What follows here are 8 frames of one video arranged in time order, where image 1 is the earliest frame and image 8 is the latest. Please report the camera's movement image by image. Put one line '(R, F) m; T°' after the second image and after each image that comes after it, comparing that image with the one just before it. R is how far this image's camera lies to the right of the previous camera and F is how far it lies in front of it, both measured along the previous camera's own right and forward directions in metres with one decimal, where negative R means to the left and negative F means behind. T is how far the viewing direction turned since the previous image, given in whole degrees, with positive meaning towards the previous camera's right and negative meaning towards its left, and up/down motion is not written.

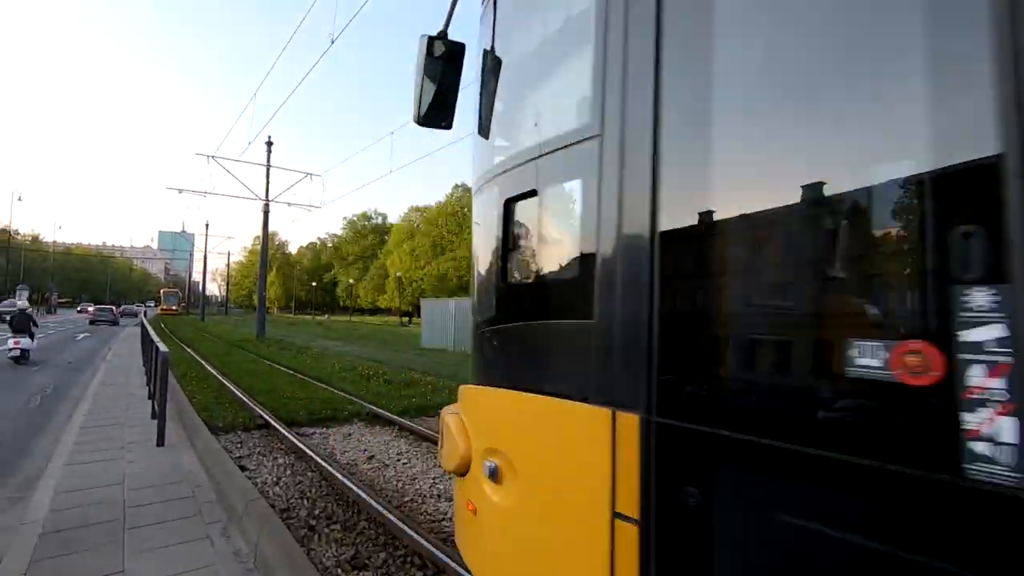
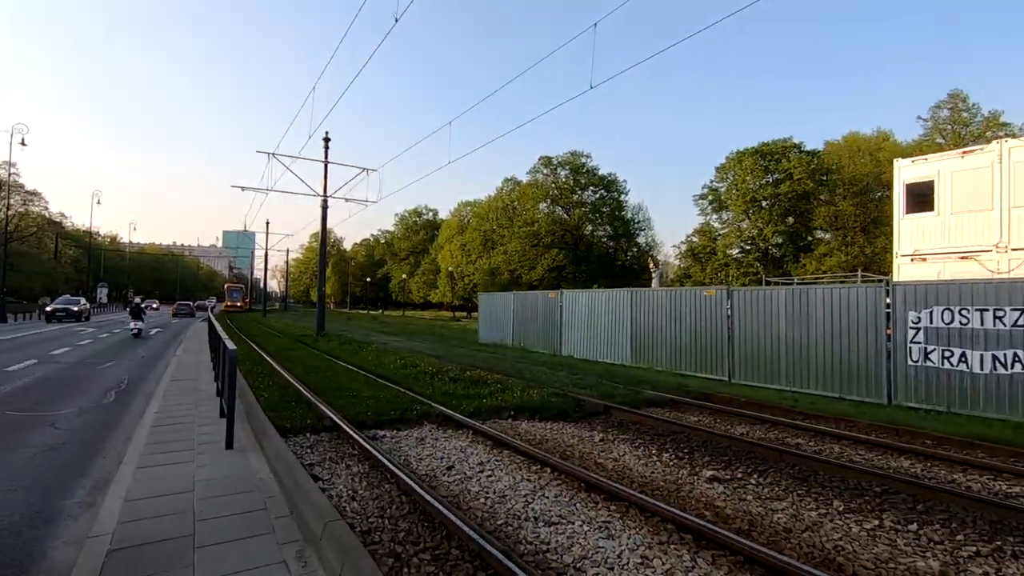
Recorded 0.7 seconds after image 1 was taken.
(-0.5, +0.7) m; -5°
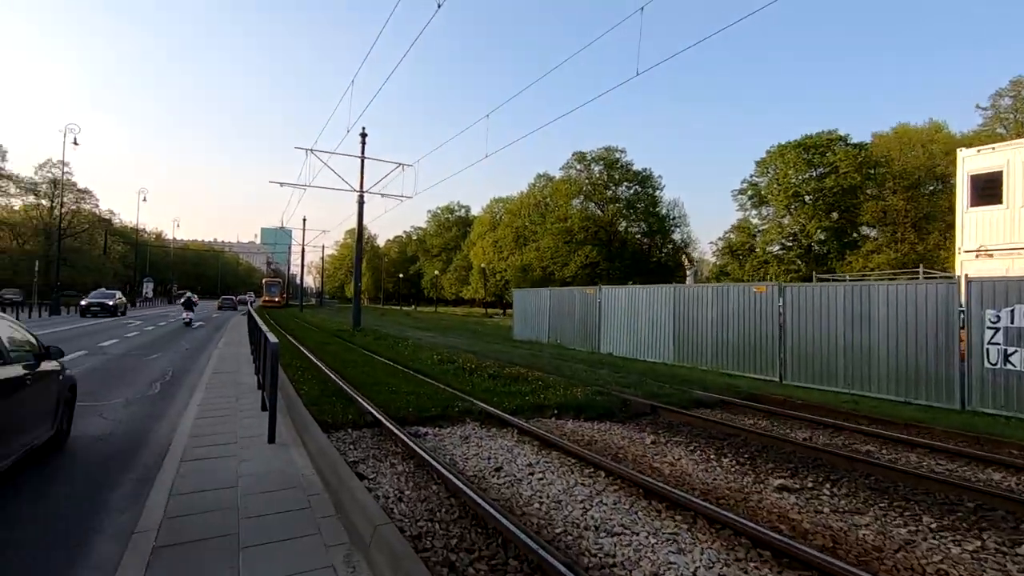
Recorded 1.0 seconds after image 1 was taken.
(-0.2, +0.3) m; -3°
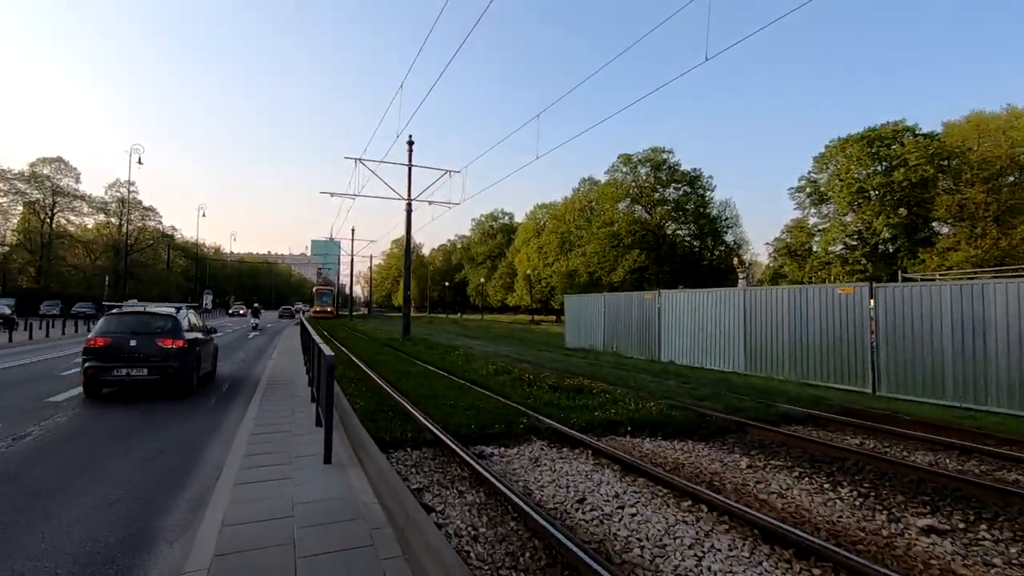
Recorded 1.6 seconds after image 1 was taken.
(-0.3, +0.6) m; -5°
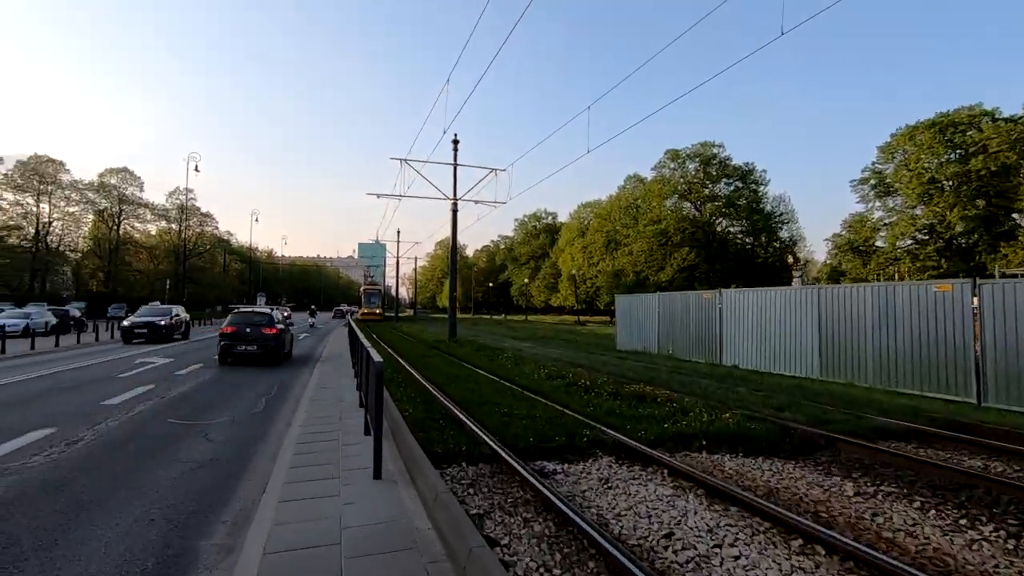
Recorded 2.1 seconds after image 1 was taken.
(-0.2, +0.6) m; -5°
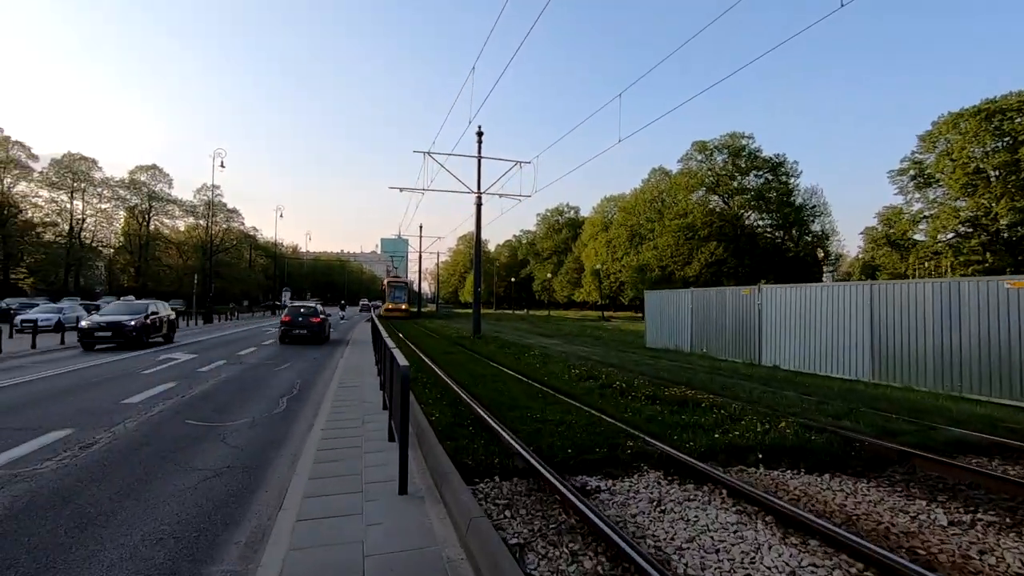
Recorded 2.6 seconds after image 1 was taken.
(-0.2, +0.6) m; -2°
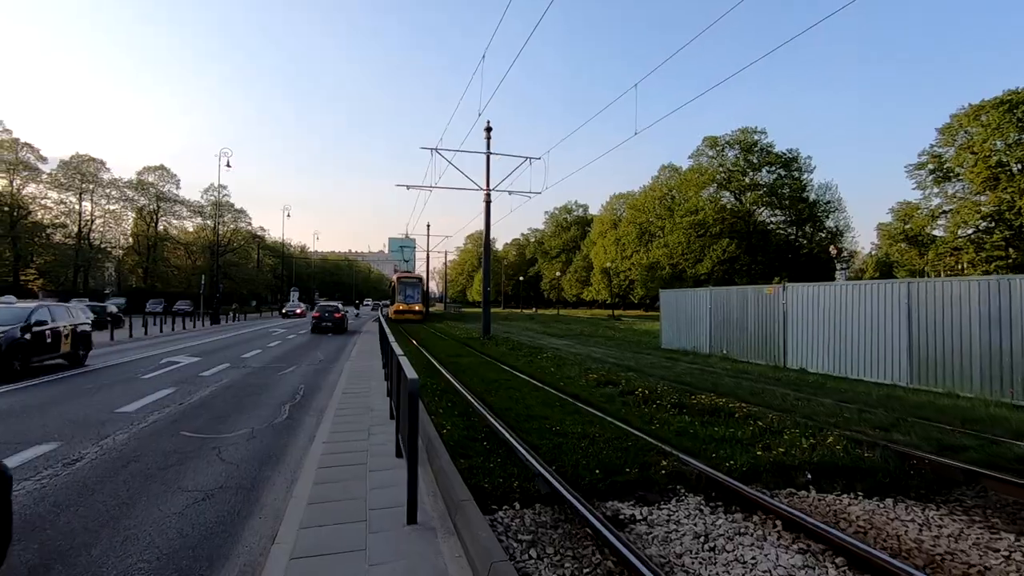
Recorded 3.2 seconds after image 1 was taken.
(-0.1, +0.6) m; -1°
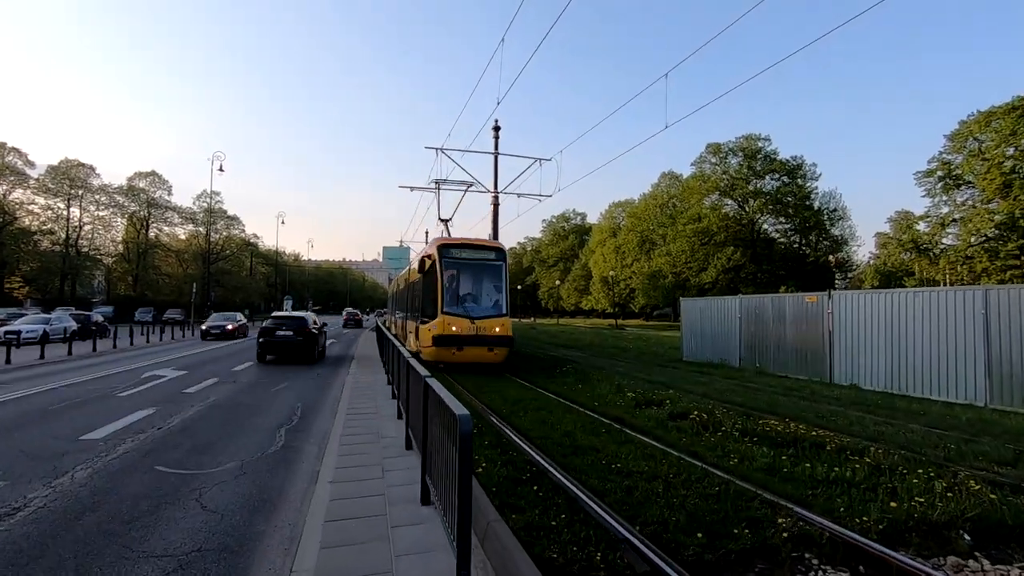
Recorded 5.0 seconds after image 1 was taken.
(-0.6, +1.3) m; +1°
